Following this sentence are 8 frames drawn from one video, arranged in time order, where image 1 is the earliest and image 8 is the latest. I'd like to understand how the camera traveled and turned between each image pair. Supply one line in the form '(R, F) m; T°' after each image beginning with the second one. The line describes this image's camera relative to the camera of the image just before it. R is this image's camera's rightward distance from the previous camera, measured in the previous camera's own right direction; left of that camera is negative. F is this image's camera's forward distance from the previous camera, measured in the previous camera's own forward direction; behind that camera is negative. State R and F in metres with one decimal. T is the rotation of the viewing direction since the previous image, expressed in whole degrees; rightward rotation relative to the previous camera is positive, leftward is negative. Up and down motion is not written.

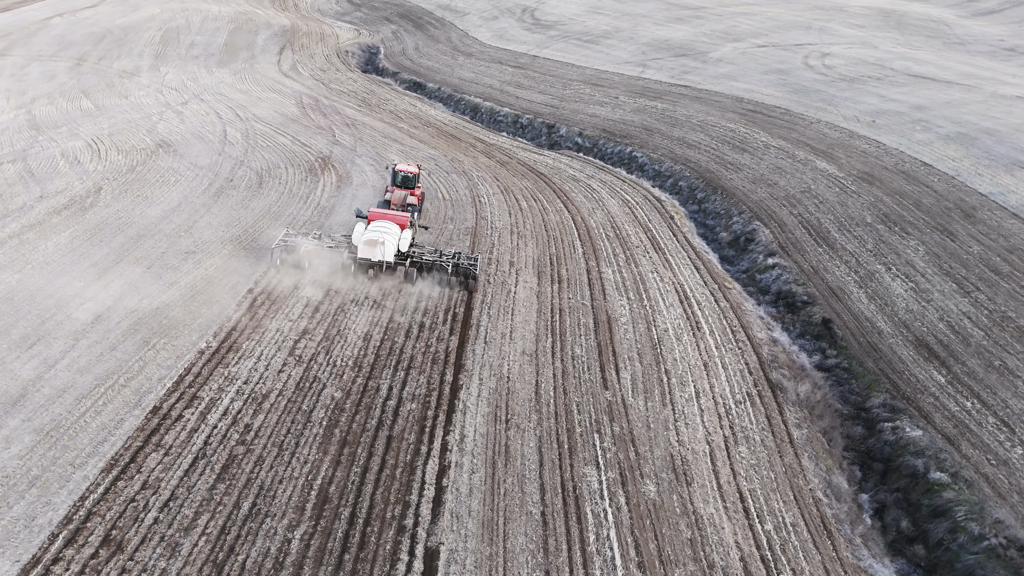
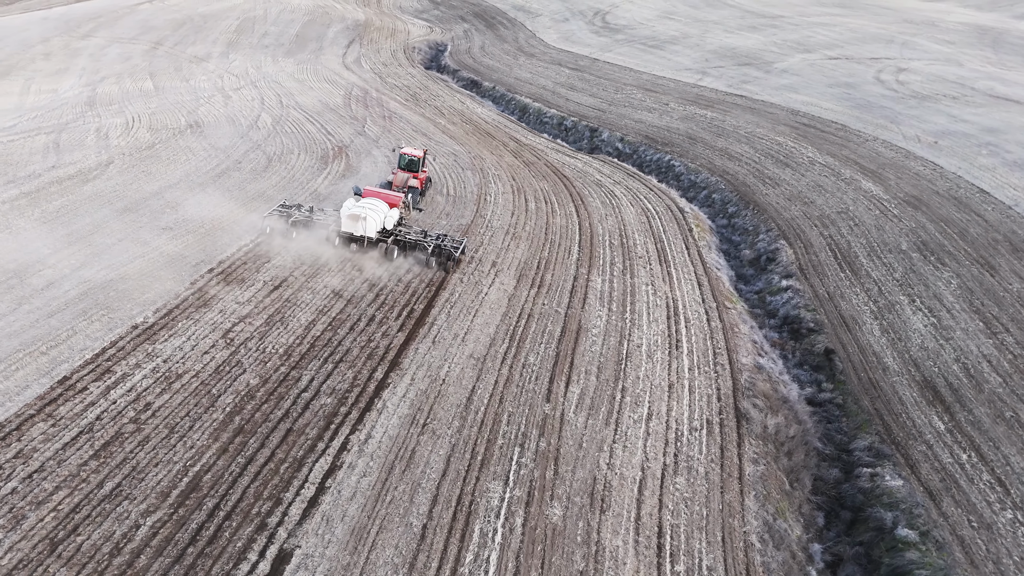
(+2.0, +0.6) m; -6°
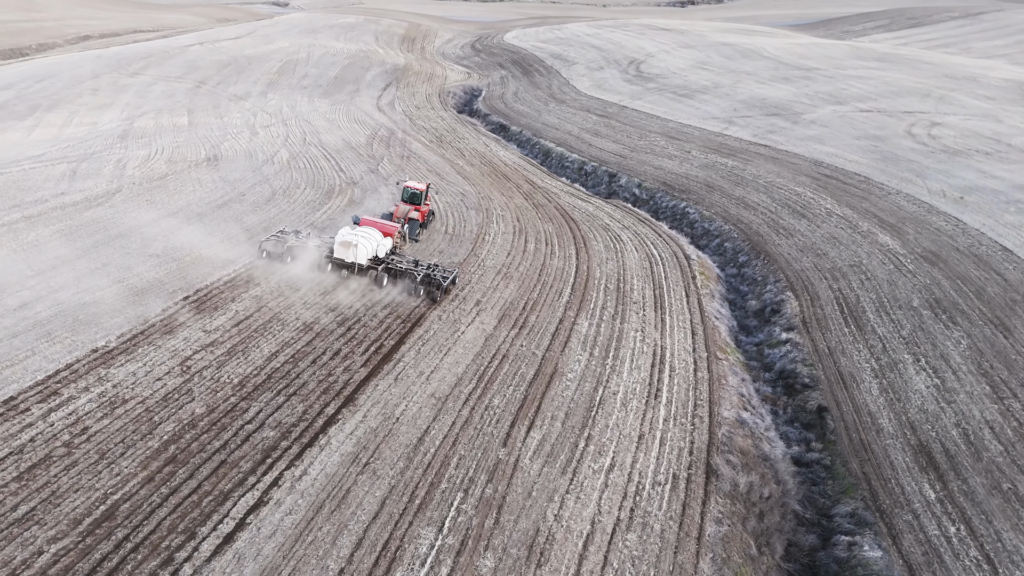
(+1.2, +0.3) m; -3°
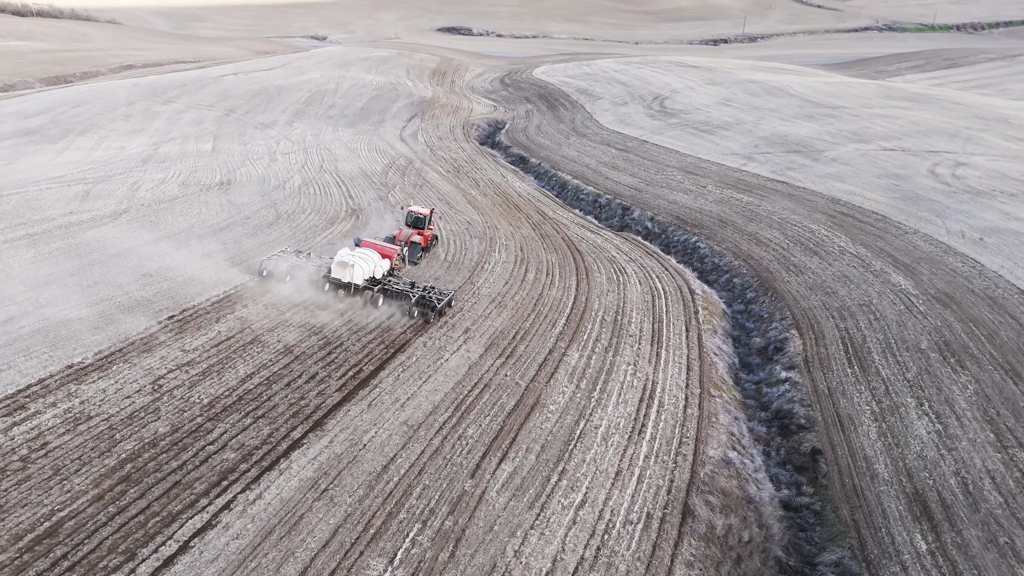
(+0.8, +0.2) m; -2°
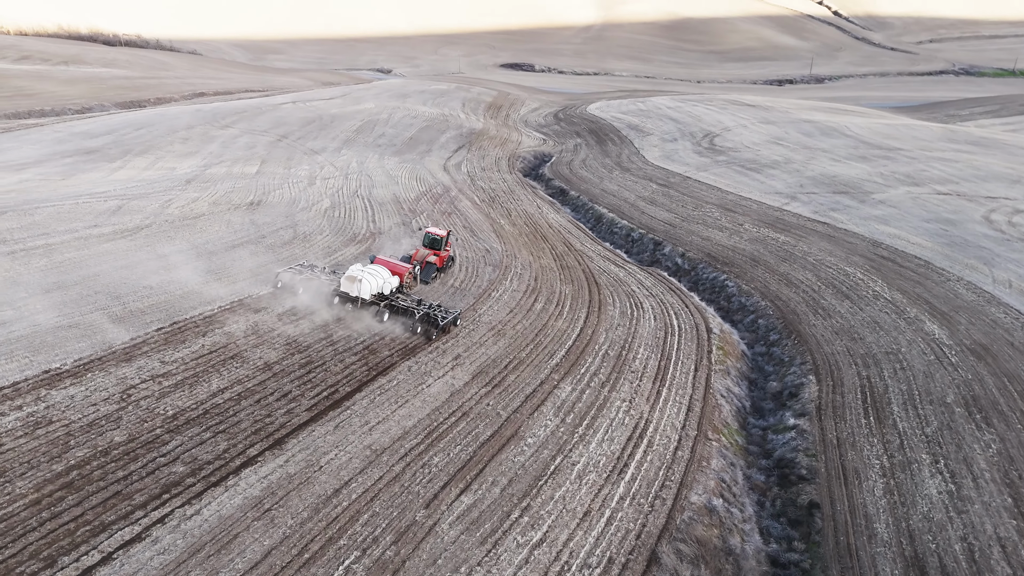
(+1.3, +0.3) m; -5°
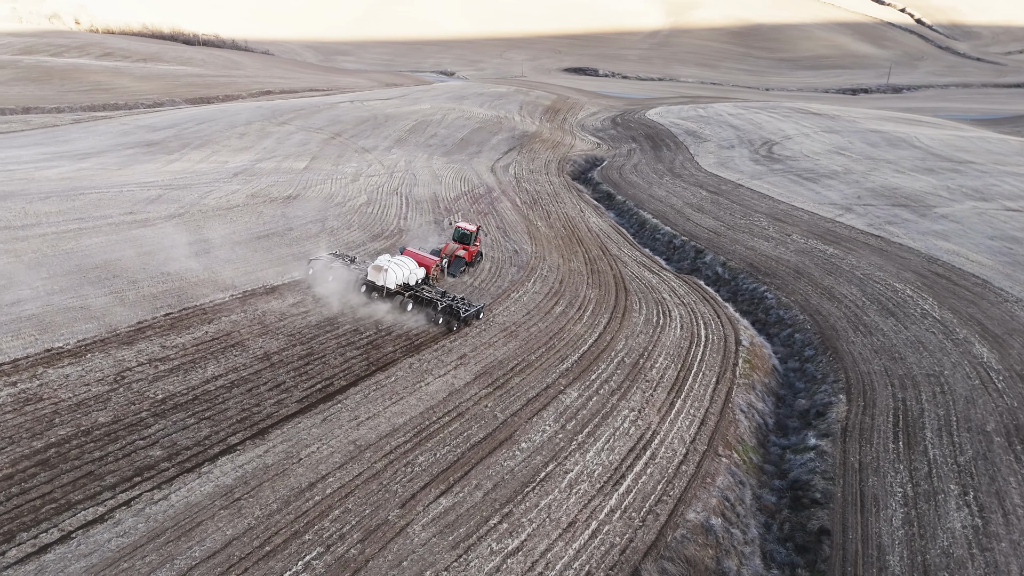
(+1.0, +0.3) m; -5°
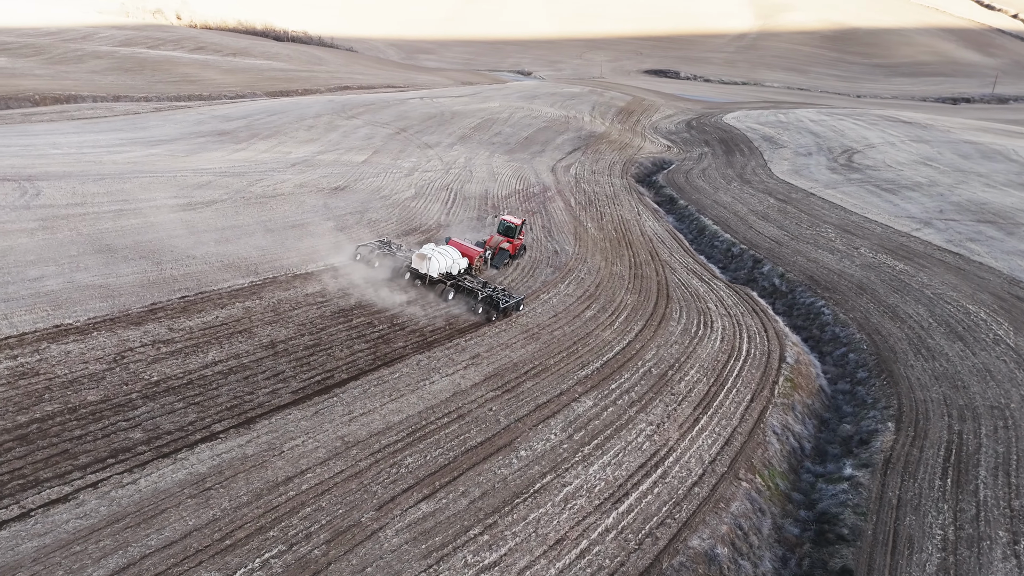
(+1.0, +0.6) m; -6°
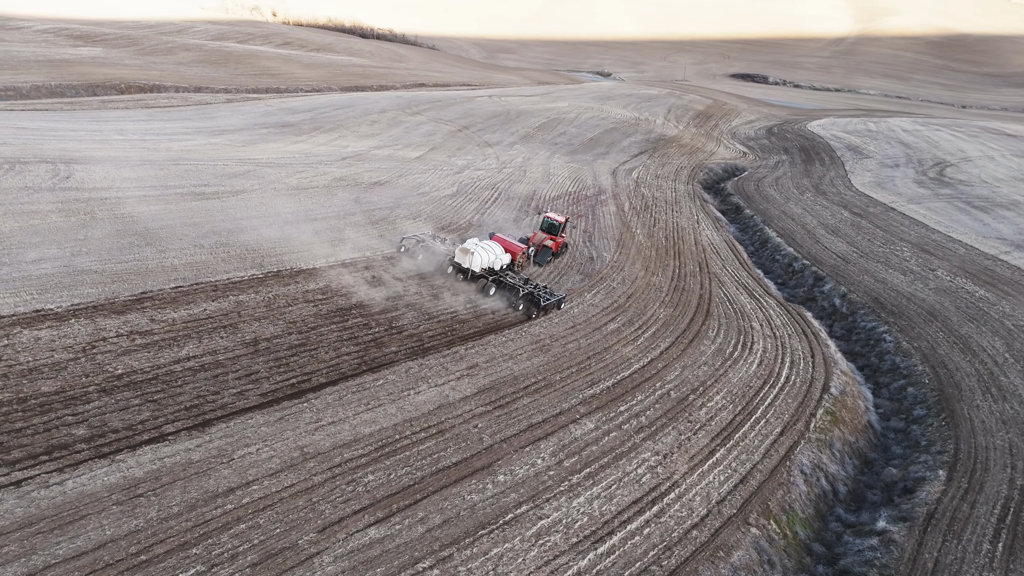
(+1.3, +1.0) m; -6°
